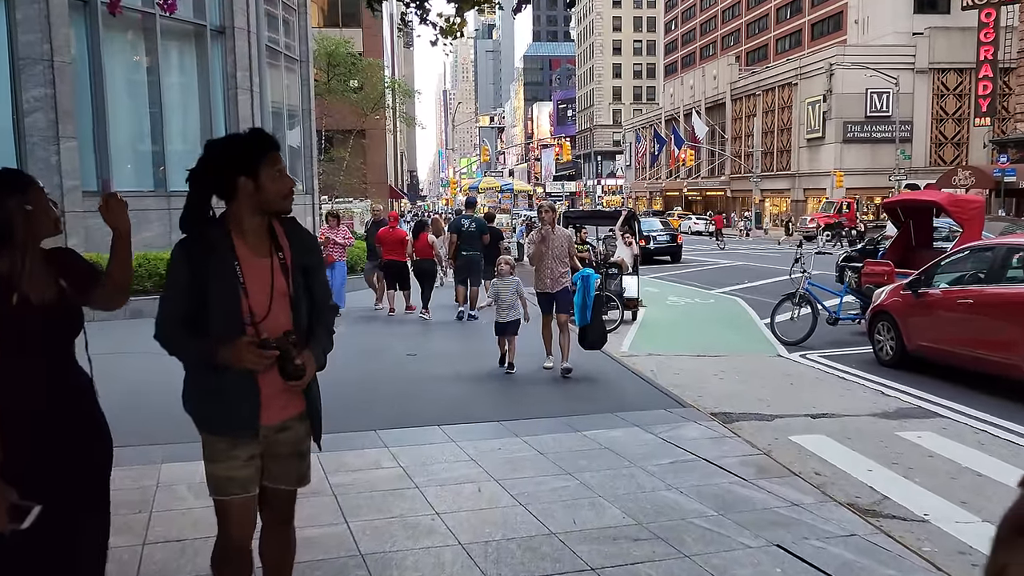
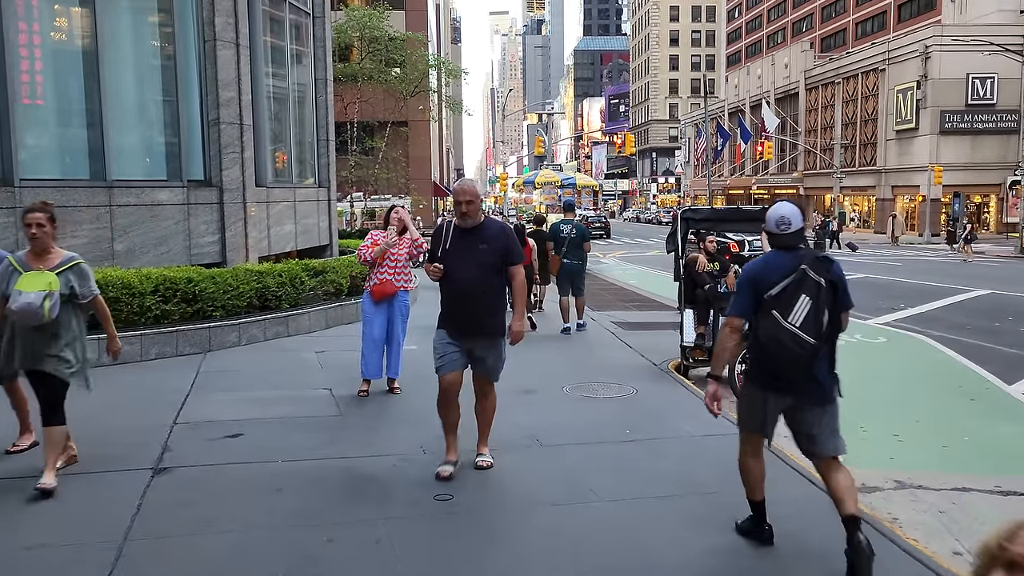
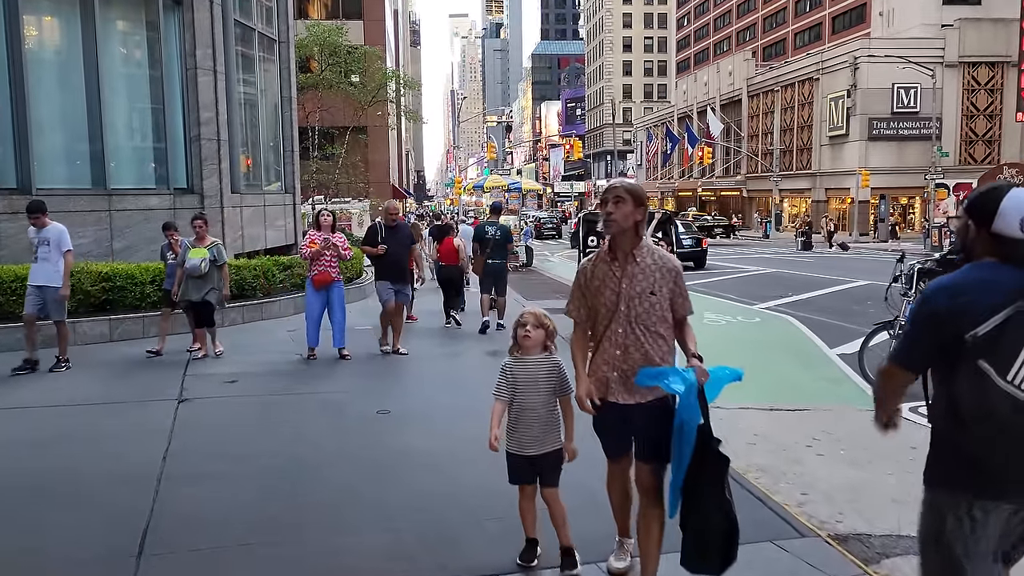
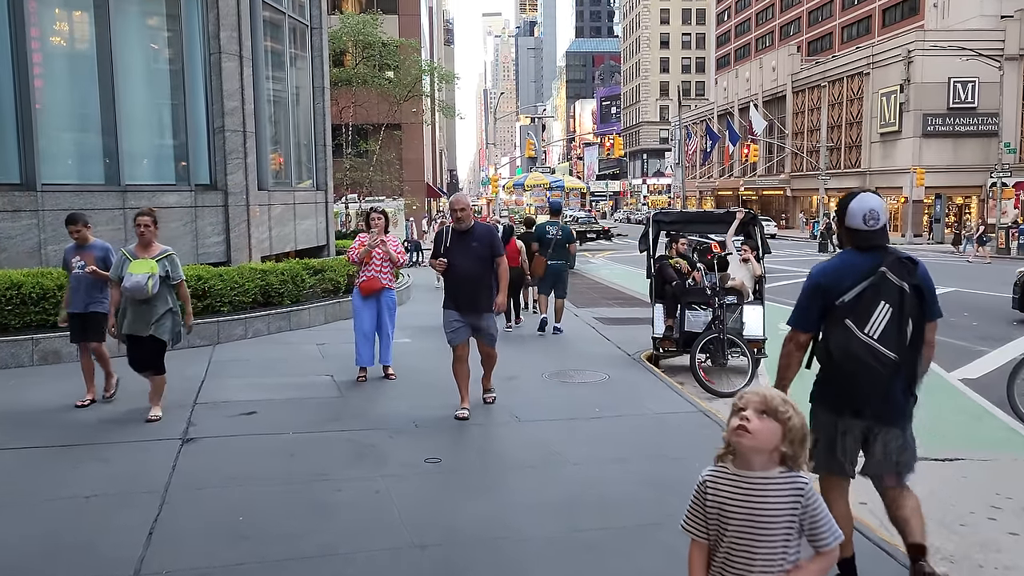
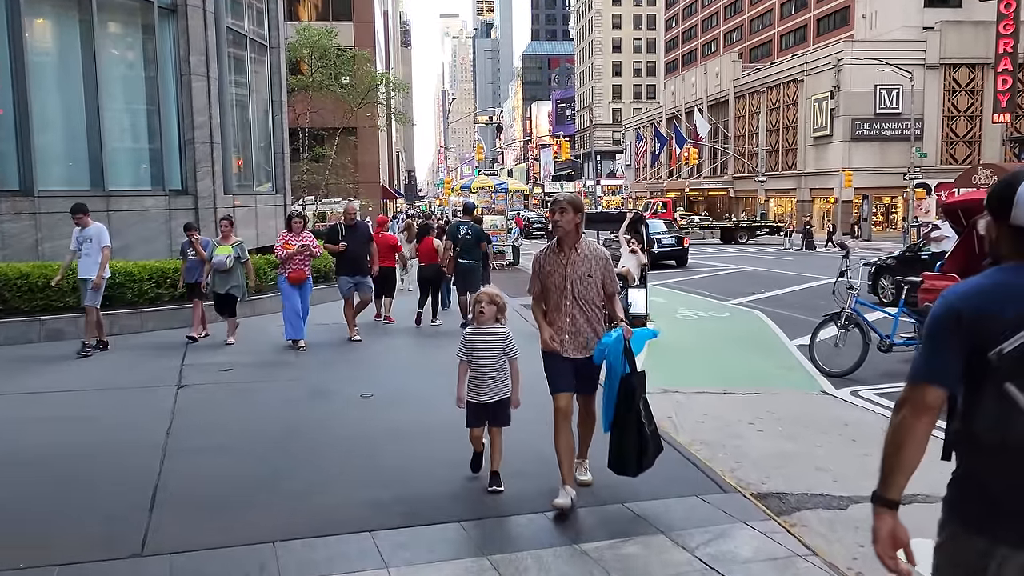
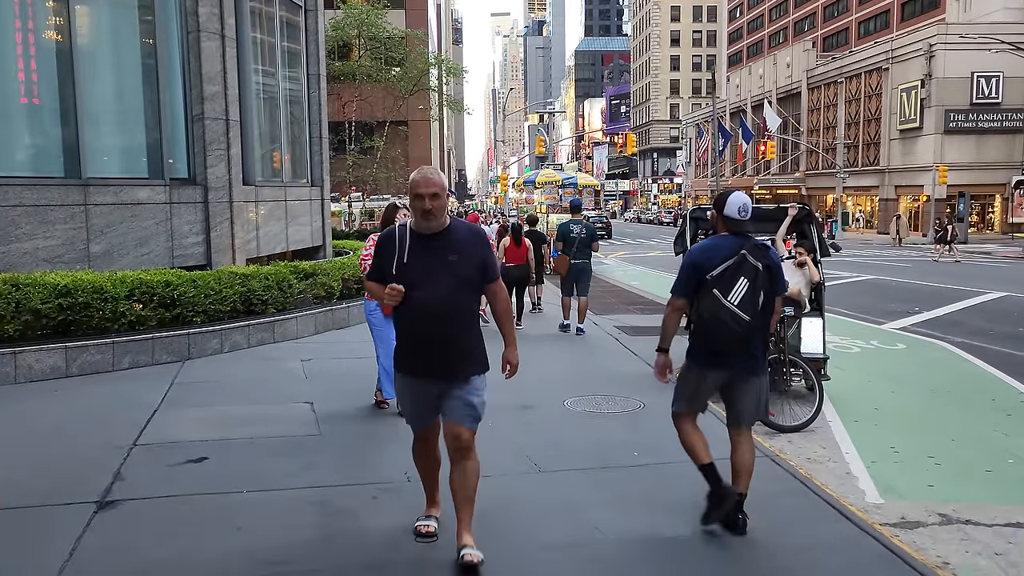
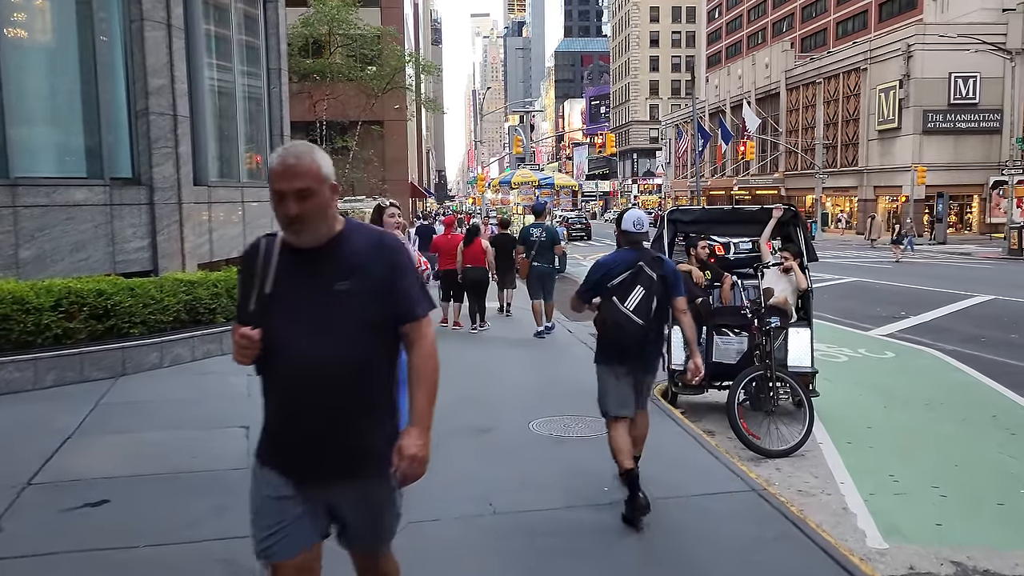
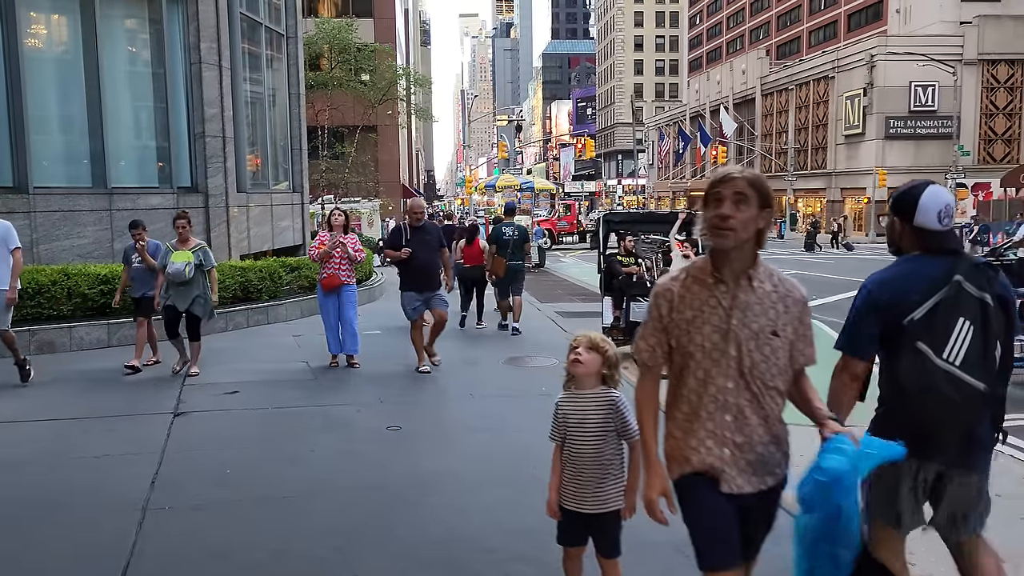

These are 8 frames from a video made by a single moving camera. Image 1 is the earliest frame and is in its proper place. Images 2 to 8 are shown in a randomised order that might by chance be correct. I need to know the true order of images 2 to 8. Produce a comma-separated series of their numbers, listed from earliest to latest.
5, 3, 8, 4, 2, 6, 7
